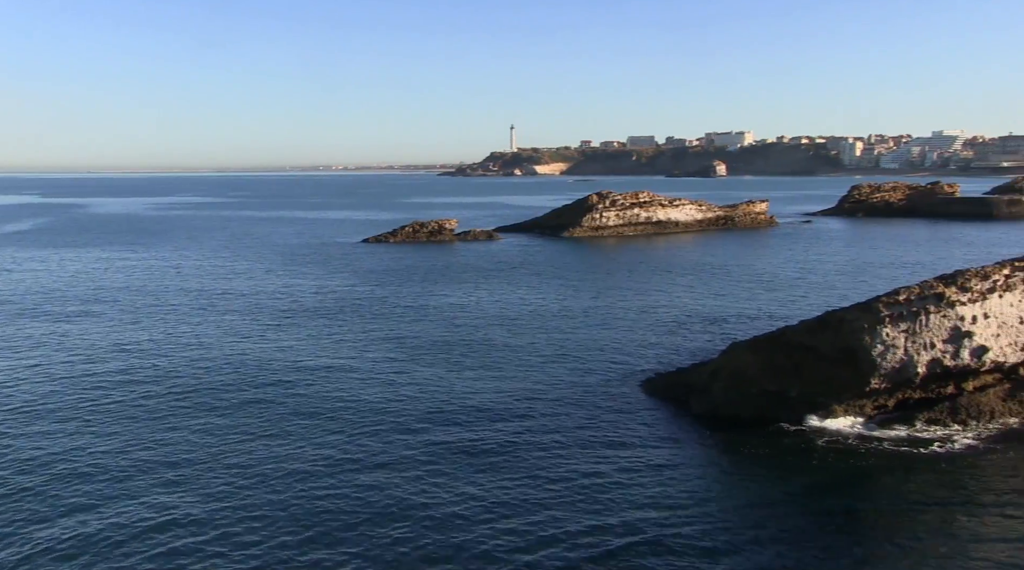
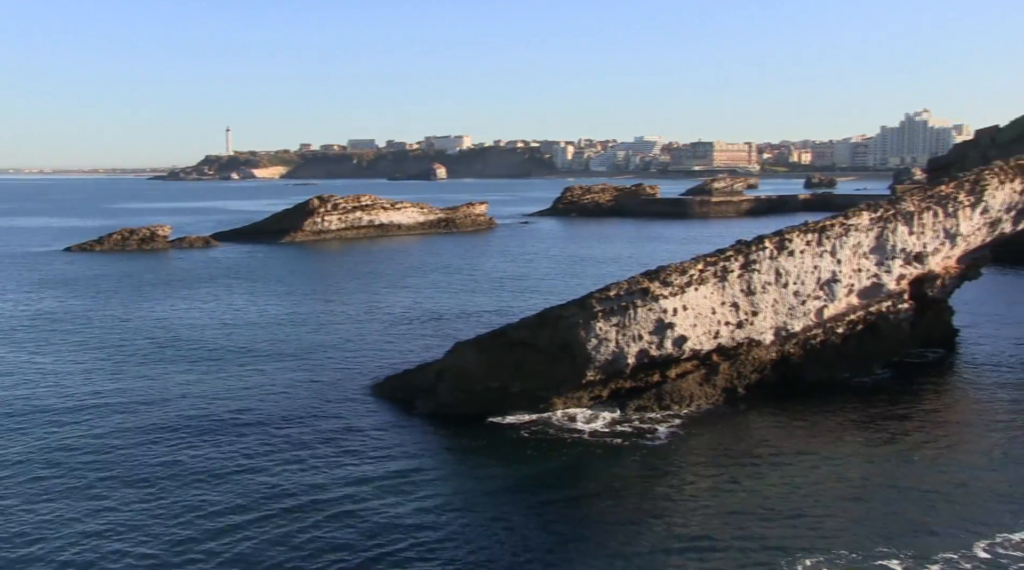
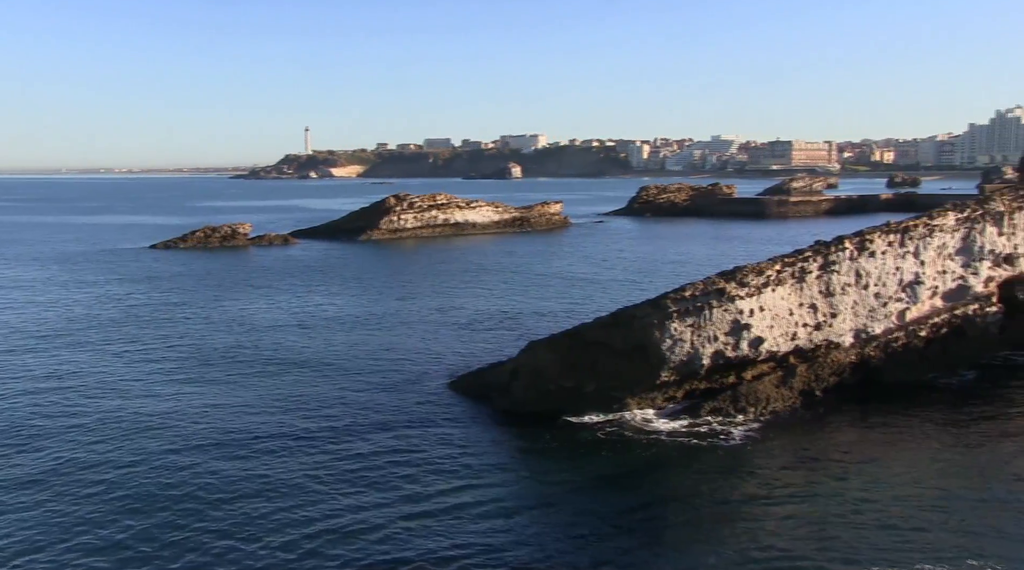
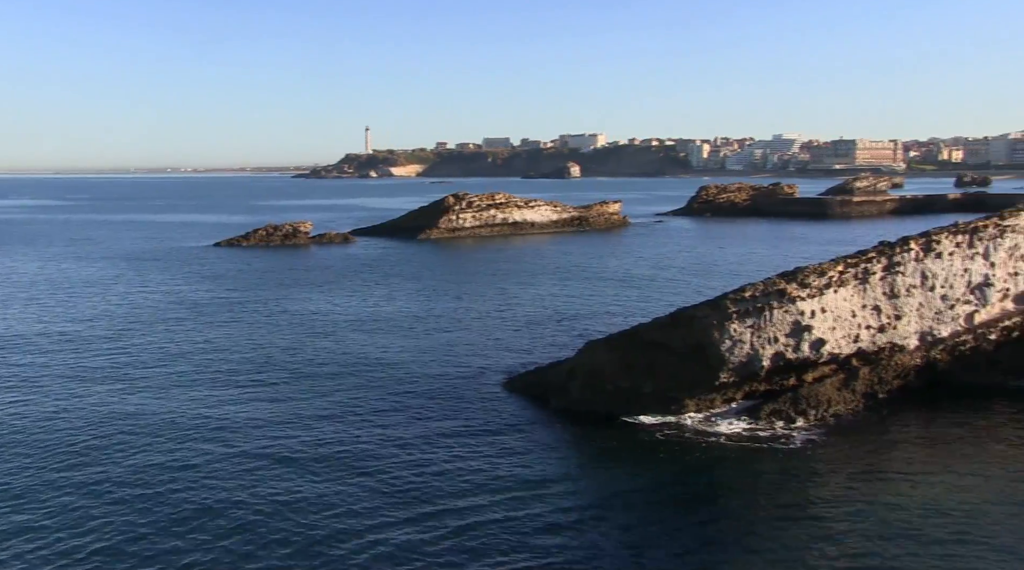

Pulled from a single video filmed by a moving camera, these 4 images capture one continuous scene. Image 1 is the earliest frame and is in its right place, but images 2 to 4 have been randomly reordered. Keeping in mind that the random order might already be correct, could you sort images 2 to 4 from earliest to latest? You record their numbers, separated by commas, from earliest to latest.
4, 3, 2
